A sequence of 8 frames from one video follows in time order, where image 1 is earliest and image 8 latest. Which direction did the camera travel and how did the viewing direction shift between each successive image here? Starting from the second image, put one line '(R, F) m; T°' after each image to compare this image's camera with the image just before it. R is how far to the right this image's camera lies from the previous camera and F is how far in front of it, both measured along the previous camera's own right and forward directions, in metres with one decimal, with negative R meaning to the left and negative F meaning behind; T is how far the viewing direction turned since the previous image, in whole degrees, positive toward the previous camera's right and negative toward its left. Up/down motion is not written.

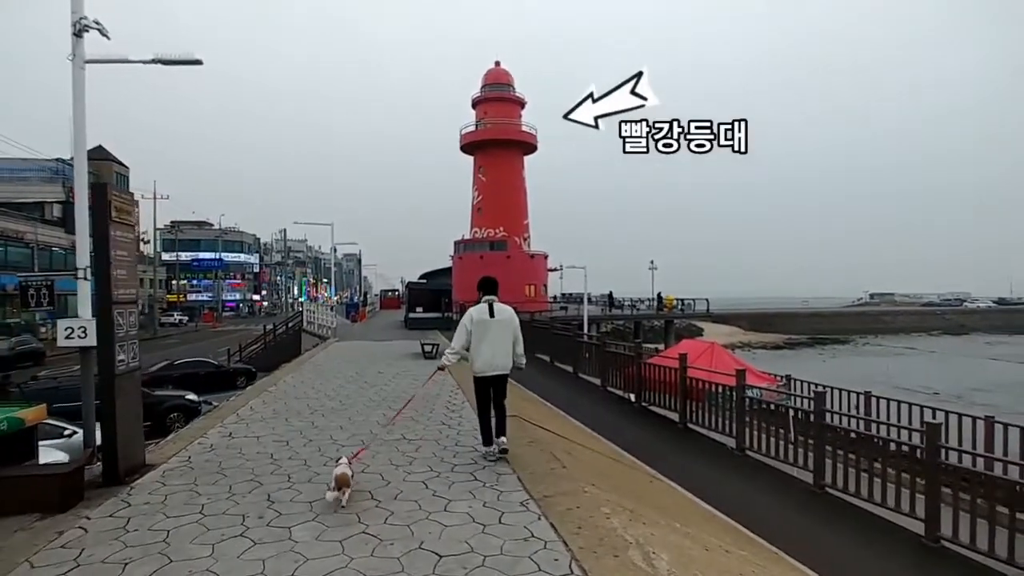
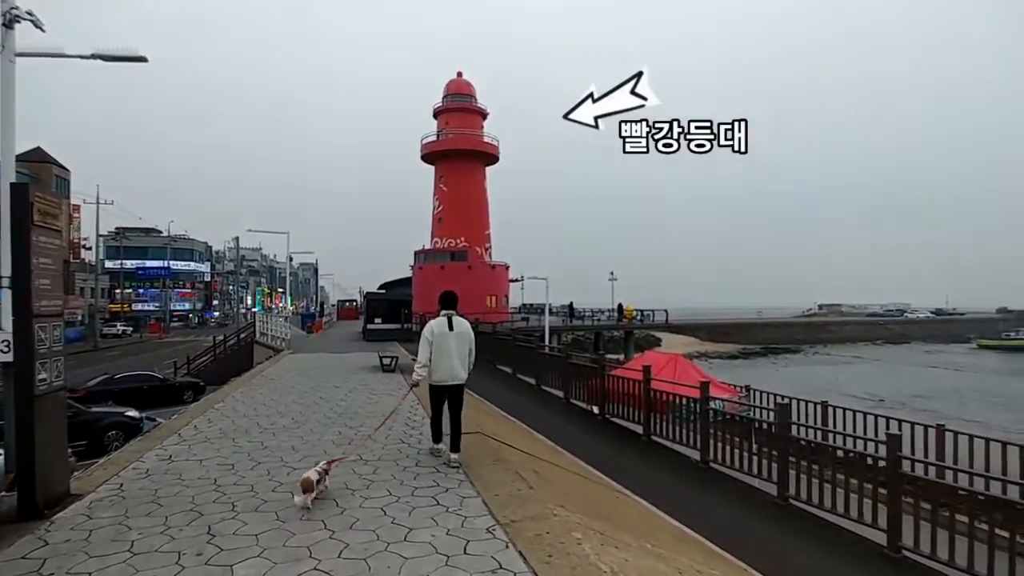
(0.0, +0.2) m; +4°
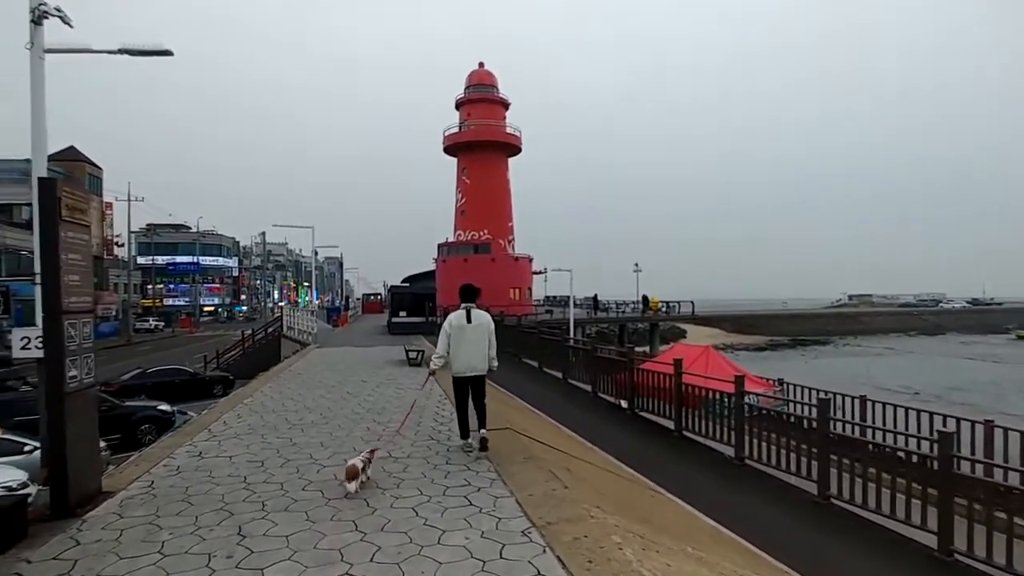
(-0.1, +0.2) m; -2°
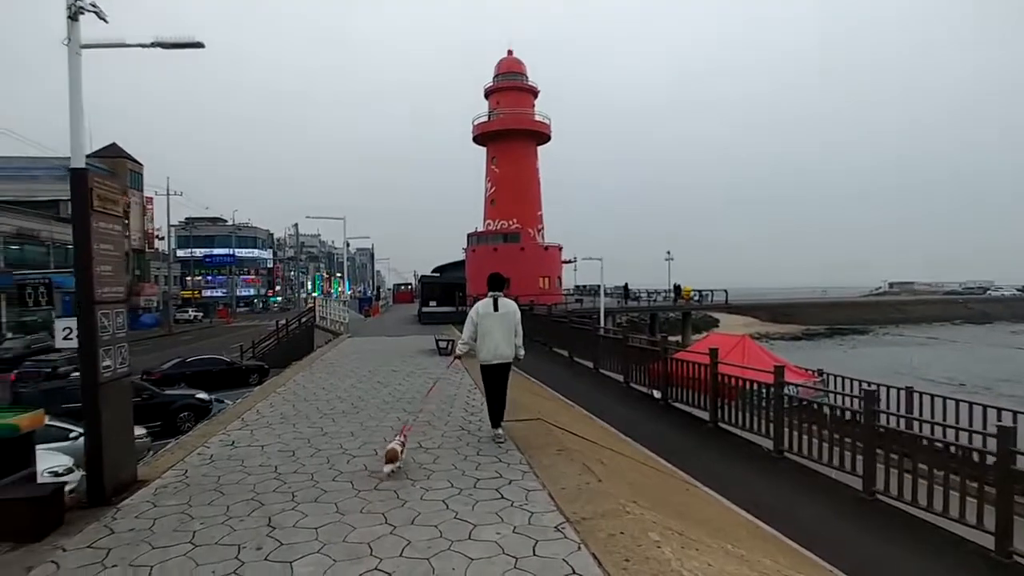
(0.0, +0.1) m; -3°
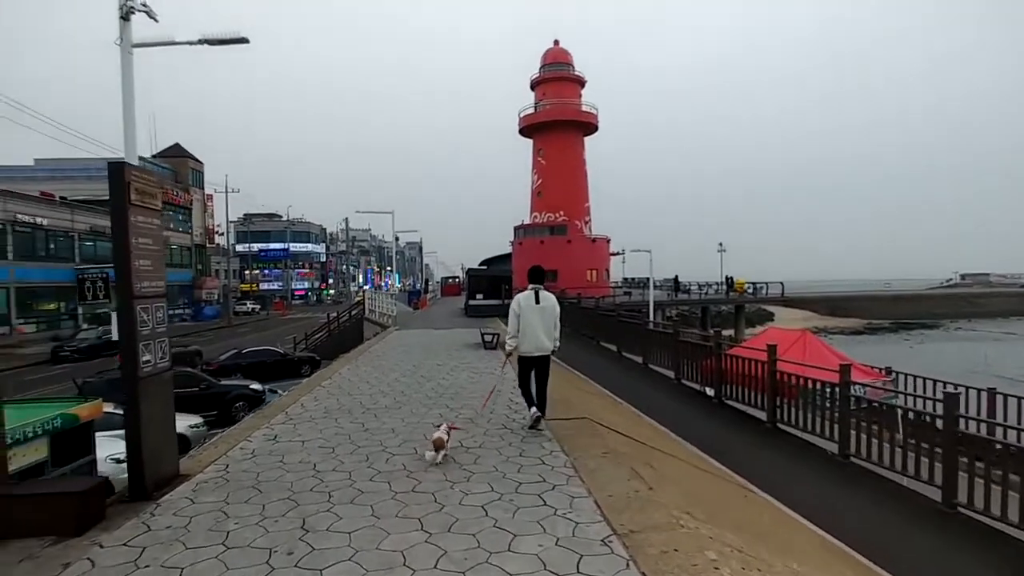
(0.0, +0.2) m; -5°
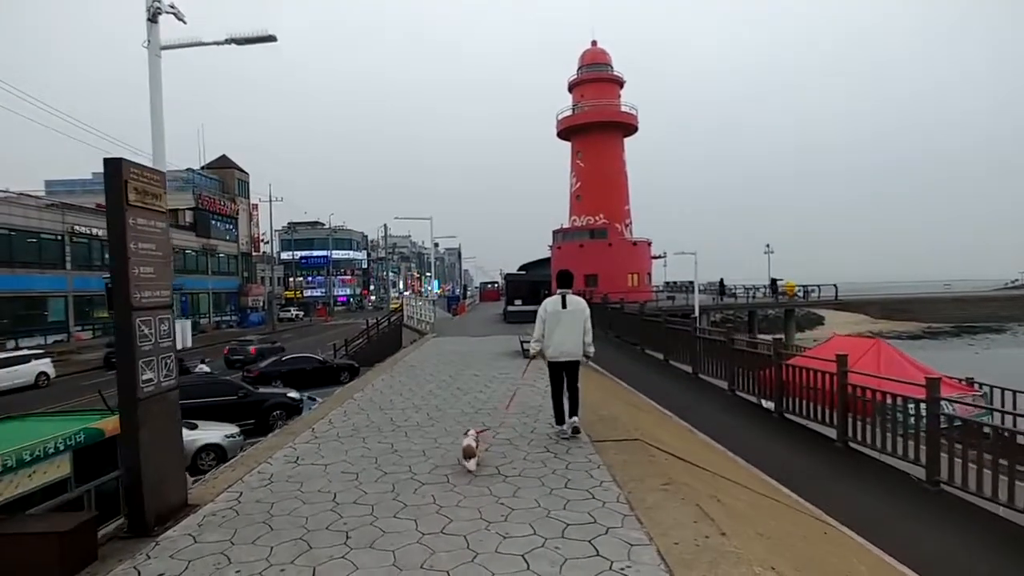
(0.0, +0.5) m; -4°
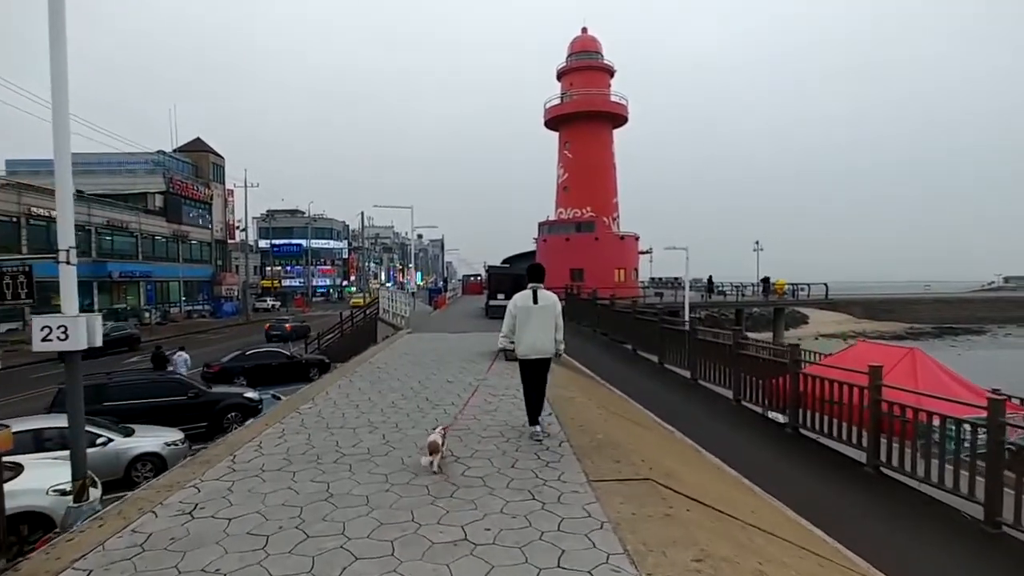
(0.0, +1.2) m; +2°
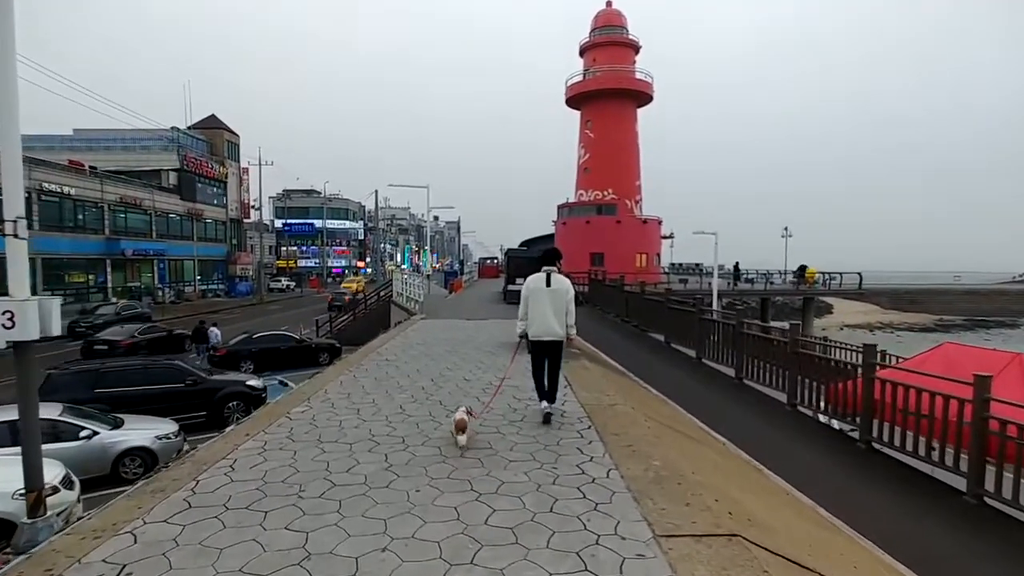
(-0.2, +1.1) m; -1°
